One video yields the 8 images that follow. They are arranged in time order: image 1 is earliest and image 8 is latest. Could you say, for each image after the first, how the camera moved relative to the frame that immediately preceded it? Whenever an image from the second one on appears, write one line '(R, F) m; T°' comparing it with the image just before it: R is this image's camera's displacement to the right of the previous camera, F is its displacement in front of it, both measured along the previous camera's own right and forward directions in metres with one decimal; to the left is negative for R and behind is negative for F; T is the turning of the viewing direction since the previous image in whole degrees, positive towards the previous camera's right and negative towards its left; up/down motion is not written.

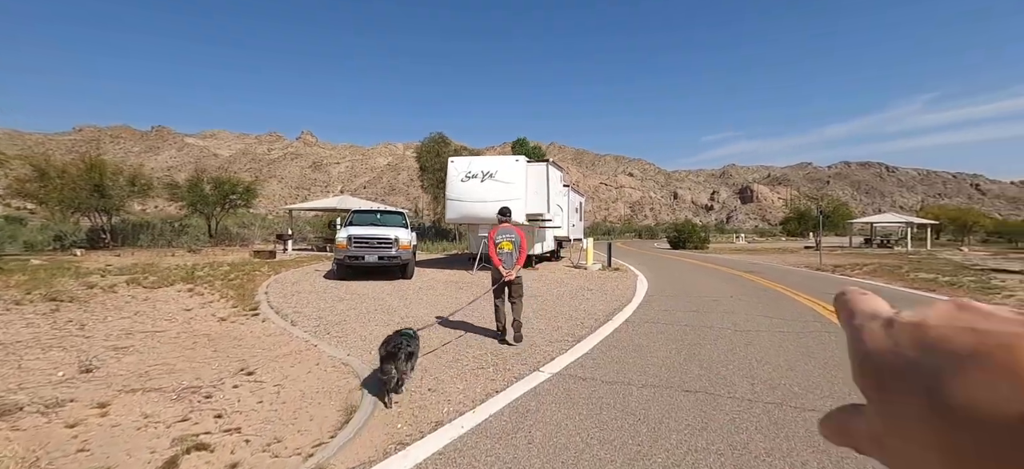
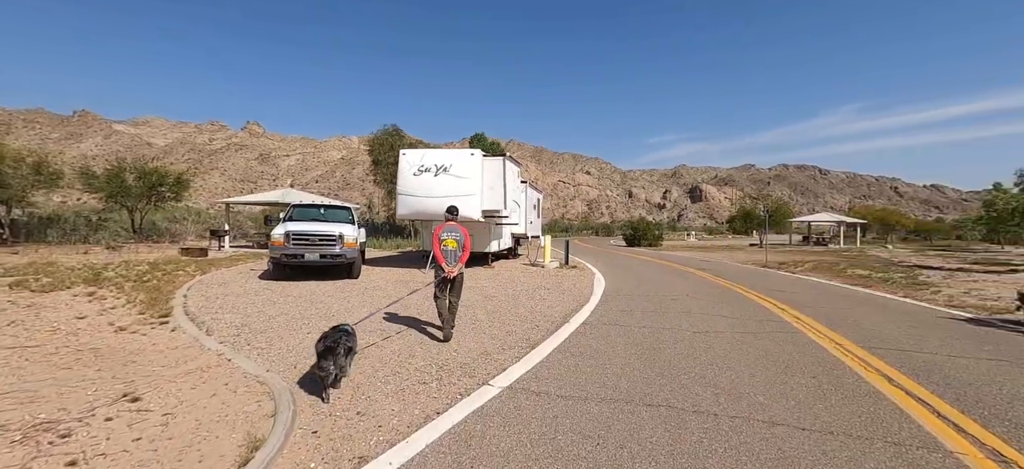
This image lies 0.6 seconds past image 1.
(+0.1, +0.6) m; +6°
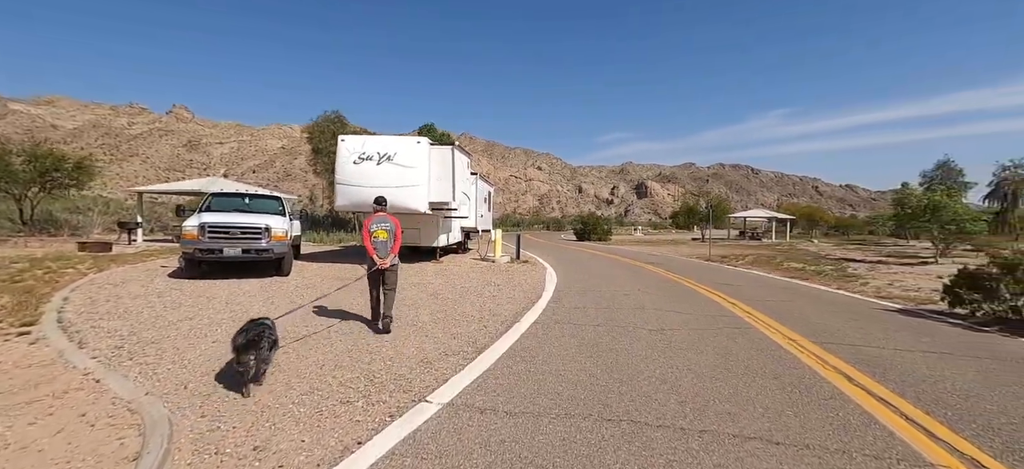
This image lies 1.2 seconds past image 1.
(+0.1, +0.6) m; +6°
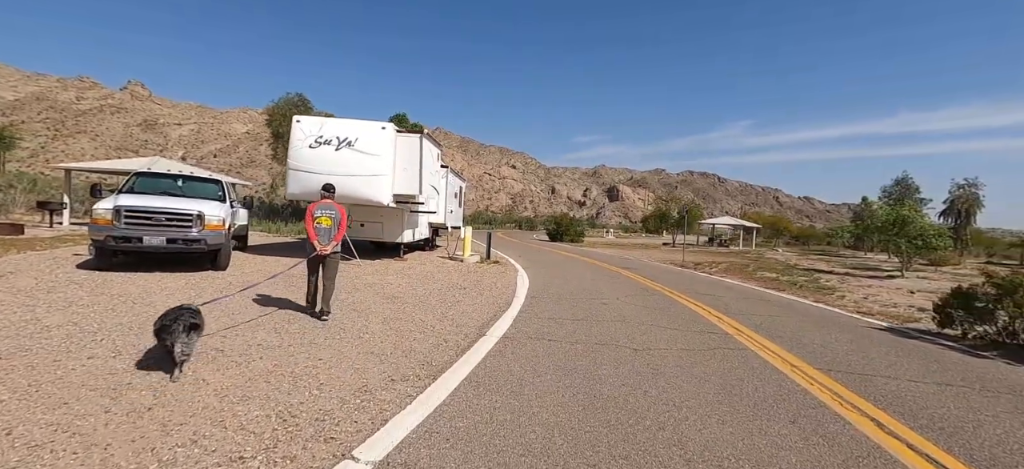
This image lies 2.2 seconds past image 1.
(0.0, +1.0) m; +4°
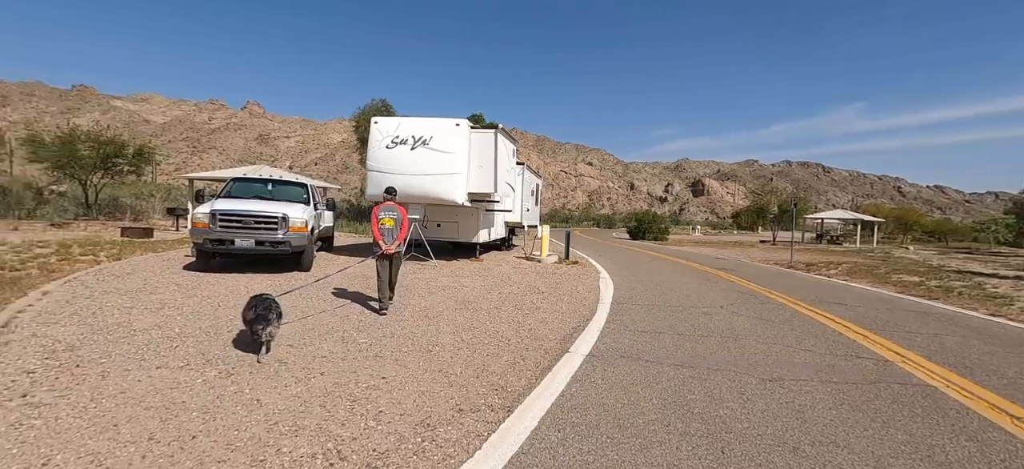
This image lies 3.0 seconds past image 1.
(-0.1, +0.9) m; -10°
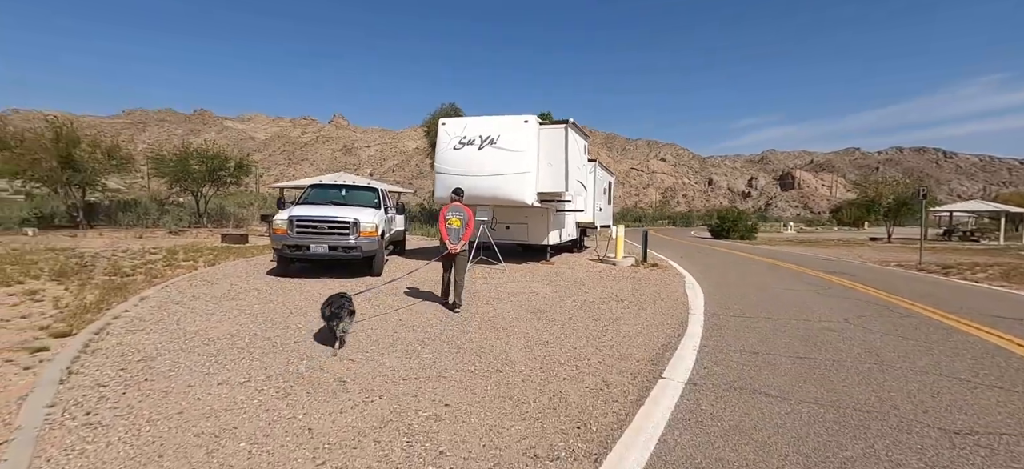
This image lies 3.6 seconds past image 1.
(-0.1, +0.7) m; -9°
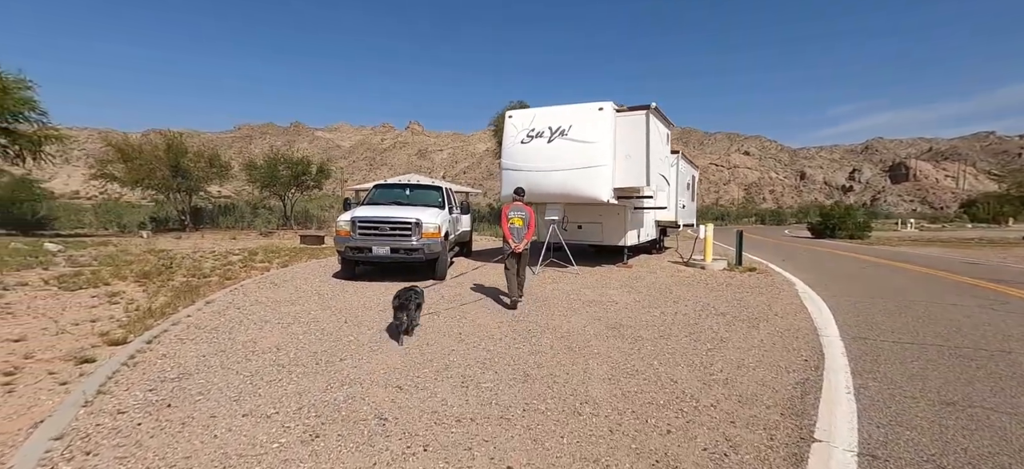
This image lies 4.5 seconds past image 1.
(-0.1, +1.0) m; -9°
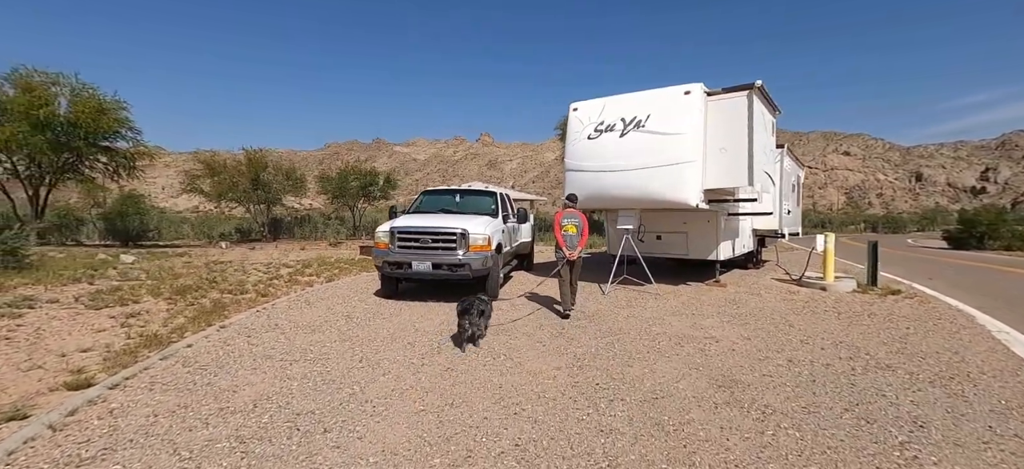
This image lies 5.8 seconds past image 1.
(+0.1, +1.7) m; -9°
